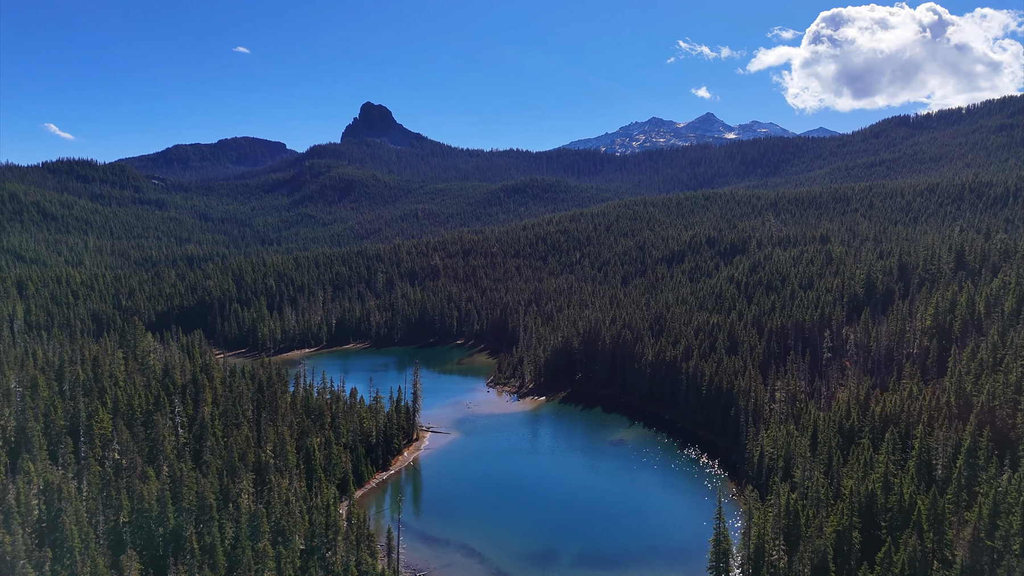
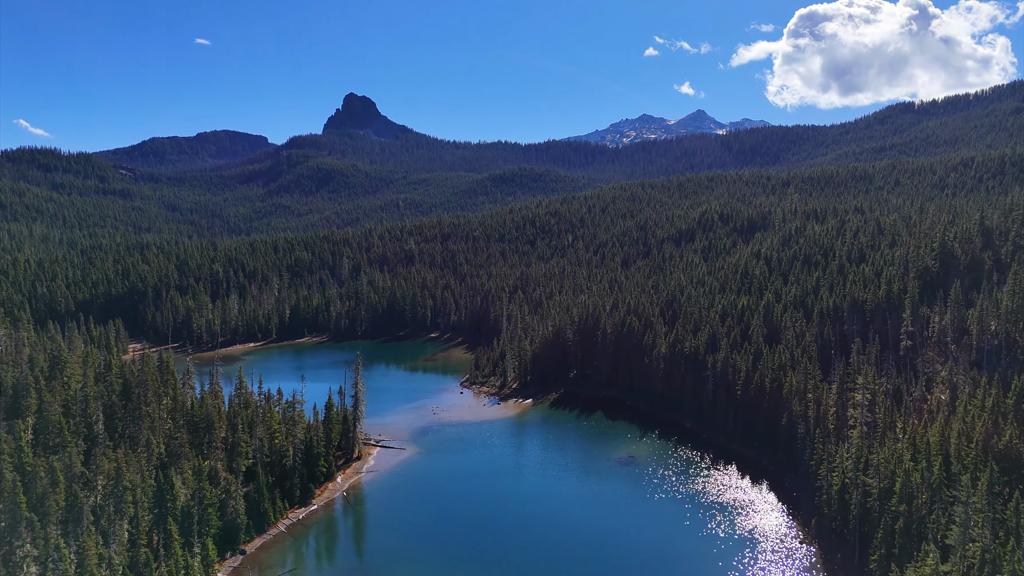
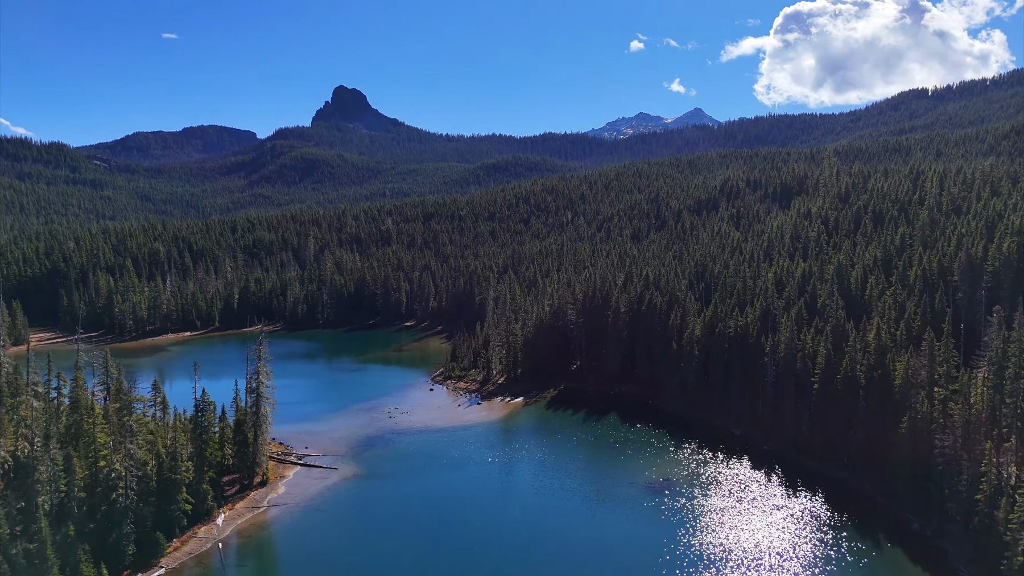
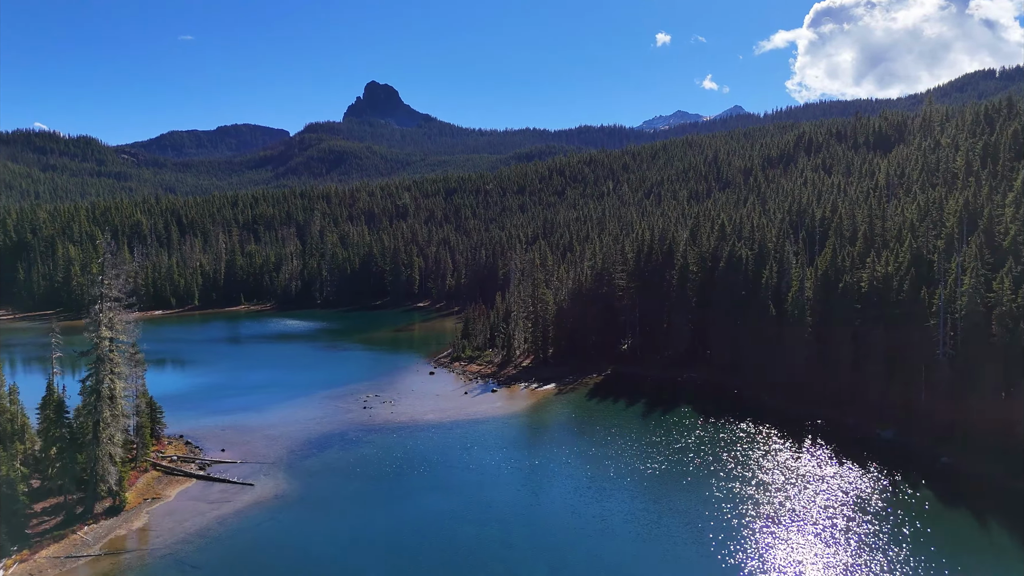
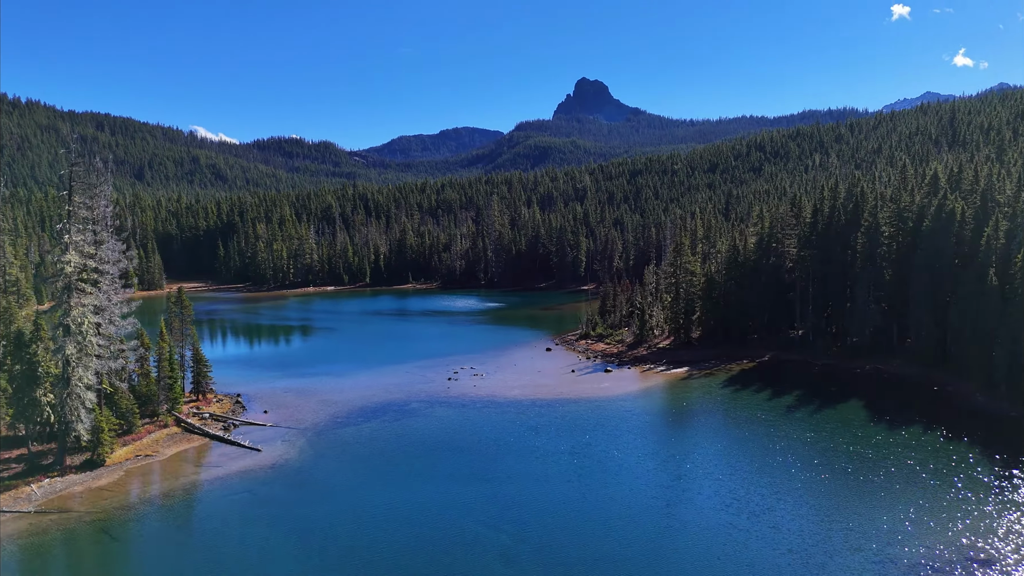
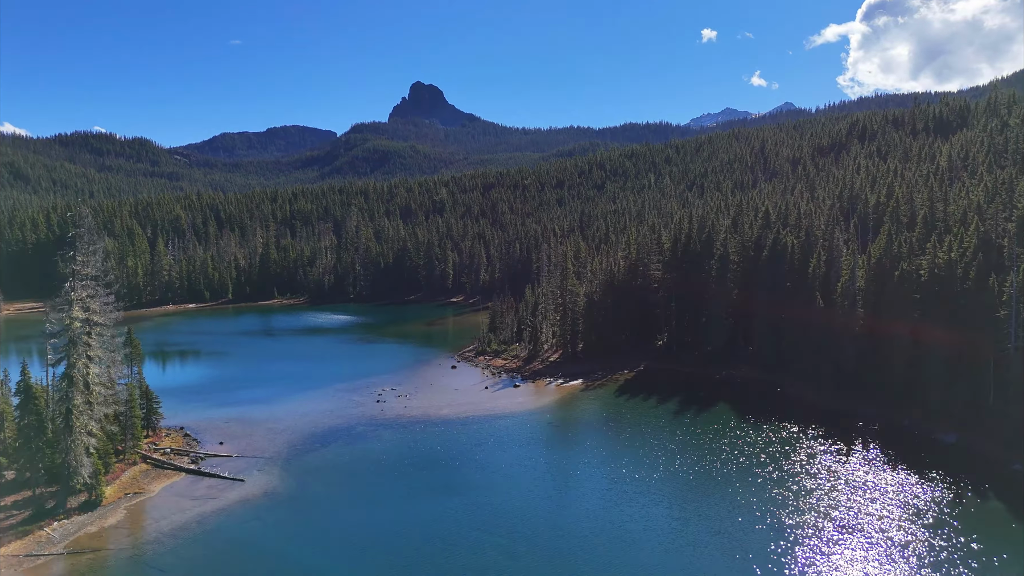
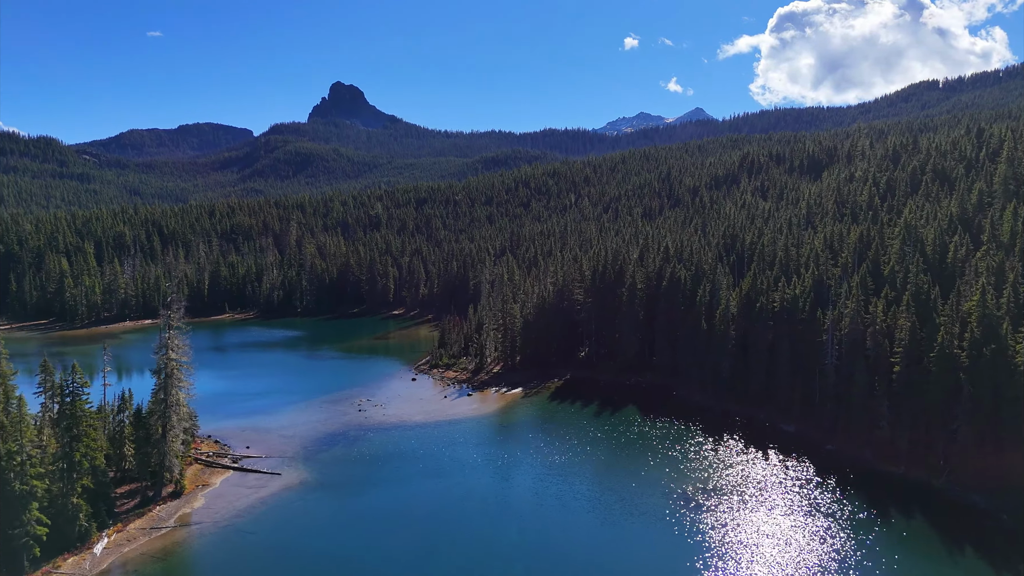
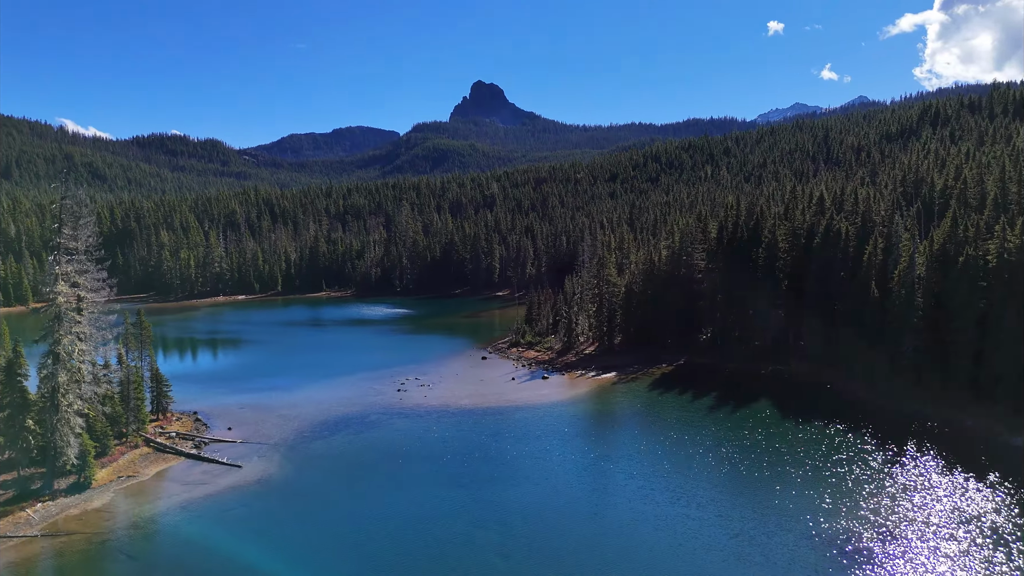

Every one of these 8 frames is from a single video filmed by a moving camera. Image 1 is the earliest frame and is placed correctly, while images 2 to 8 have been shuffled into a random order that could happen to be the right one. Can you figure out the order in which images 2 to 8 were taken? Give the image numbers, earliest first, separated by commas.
2, 3, 7, 4, 6, 8, 5
